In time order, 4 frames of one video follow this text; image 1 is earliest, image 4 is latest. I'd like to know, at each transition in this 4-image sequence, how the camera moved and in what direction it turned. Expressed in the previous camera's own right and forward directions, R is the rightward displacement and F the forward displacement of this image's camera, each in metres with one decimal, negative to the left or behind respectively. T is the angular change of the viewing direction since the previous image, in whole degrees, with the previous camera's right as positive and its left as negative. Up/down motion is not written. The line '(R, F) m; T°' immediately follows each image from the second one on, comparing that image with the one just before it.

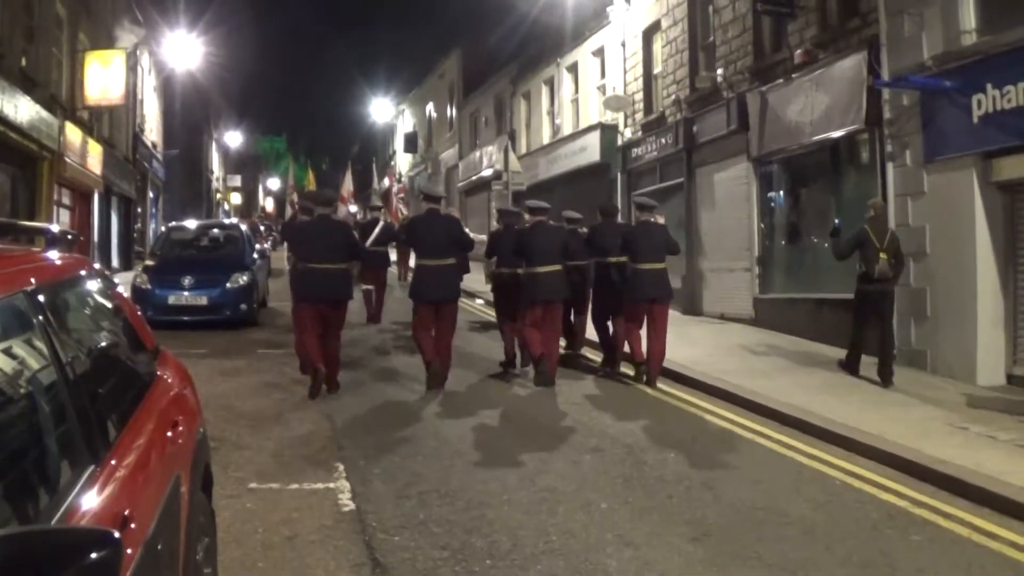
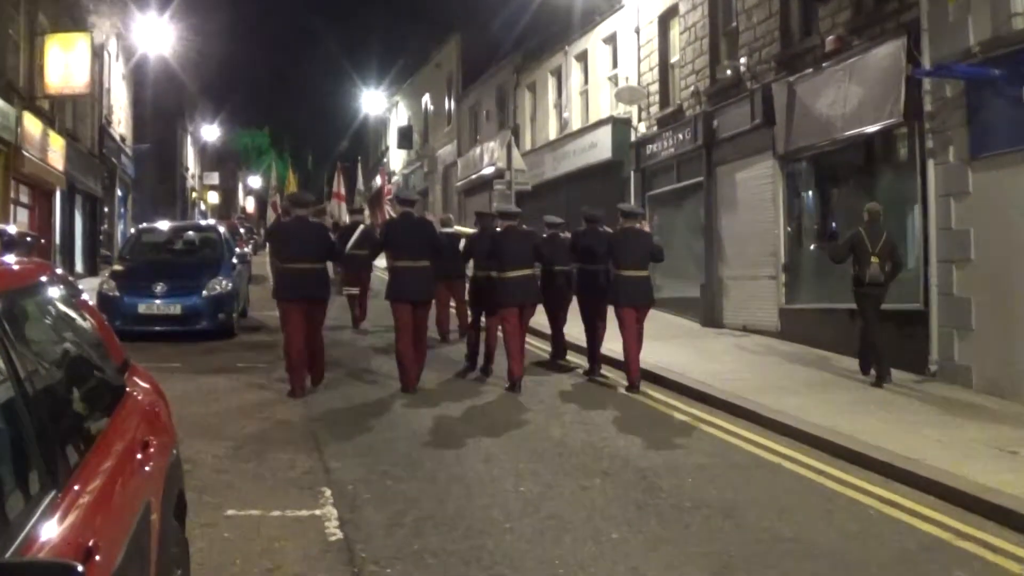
(0.0, +0.9) m; 0°
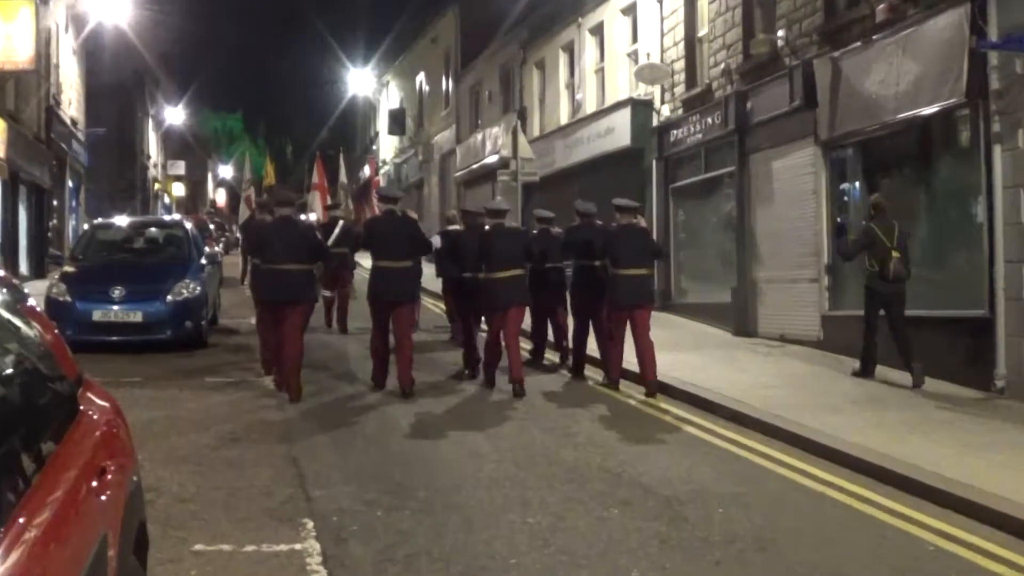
(0.0, +1.1) m; 0°
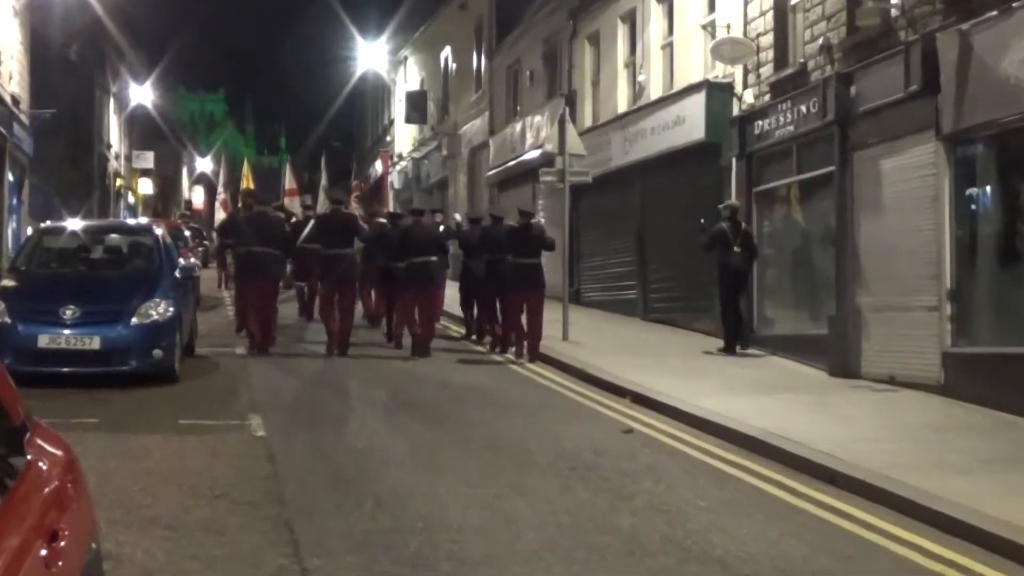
(-0.1, +1.6) m; -1°
